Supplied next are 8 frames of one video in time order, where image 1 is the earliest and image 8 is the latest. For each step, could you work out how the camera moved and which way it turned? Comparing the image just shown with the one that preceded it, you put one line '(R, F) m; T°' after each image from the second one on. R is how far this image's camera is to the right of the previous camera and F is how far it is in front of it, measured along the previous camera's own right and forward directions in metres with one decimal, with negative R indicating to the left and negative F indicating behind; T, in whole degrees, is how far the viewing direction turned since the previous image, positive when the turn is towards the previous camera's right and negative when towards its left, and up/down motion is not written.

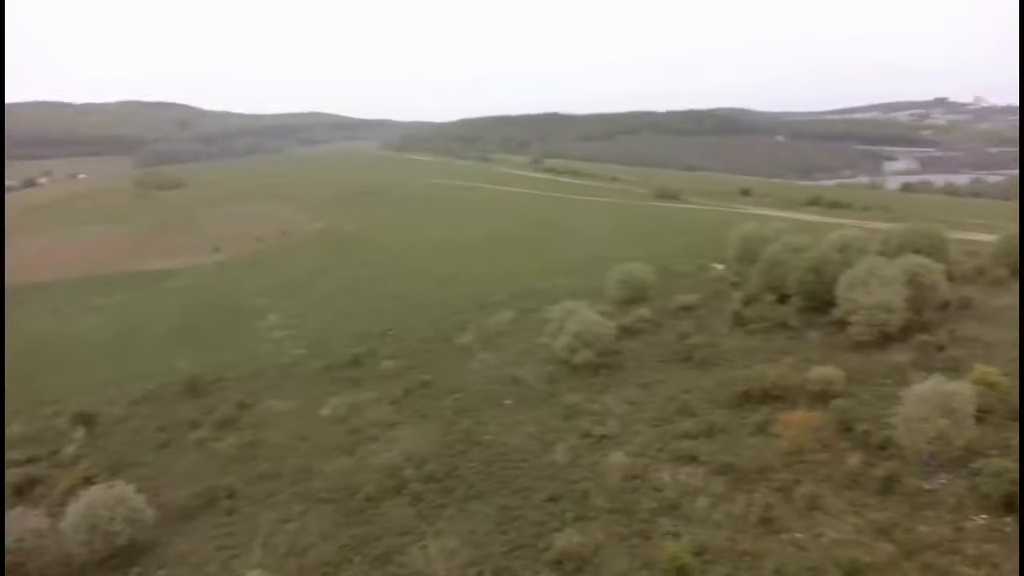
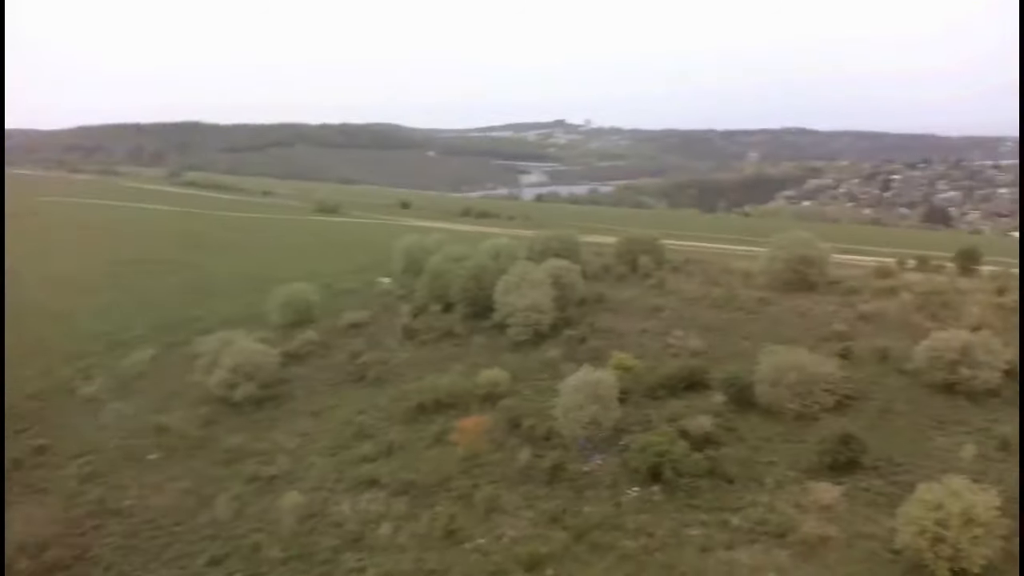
(+0.4, +1.0) m; +26°
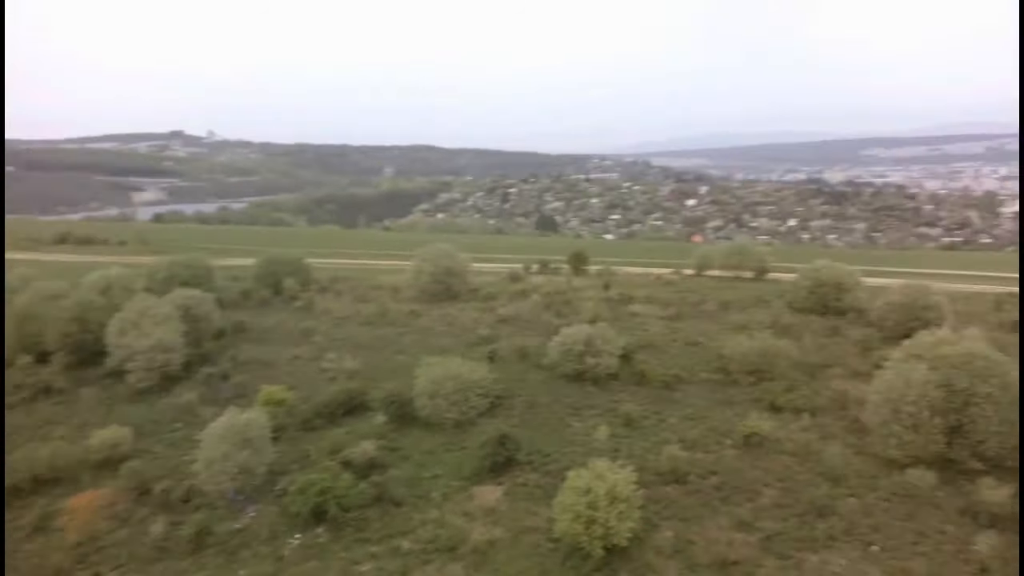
(+0.3, +1.0) m; +28°
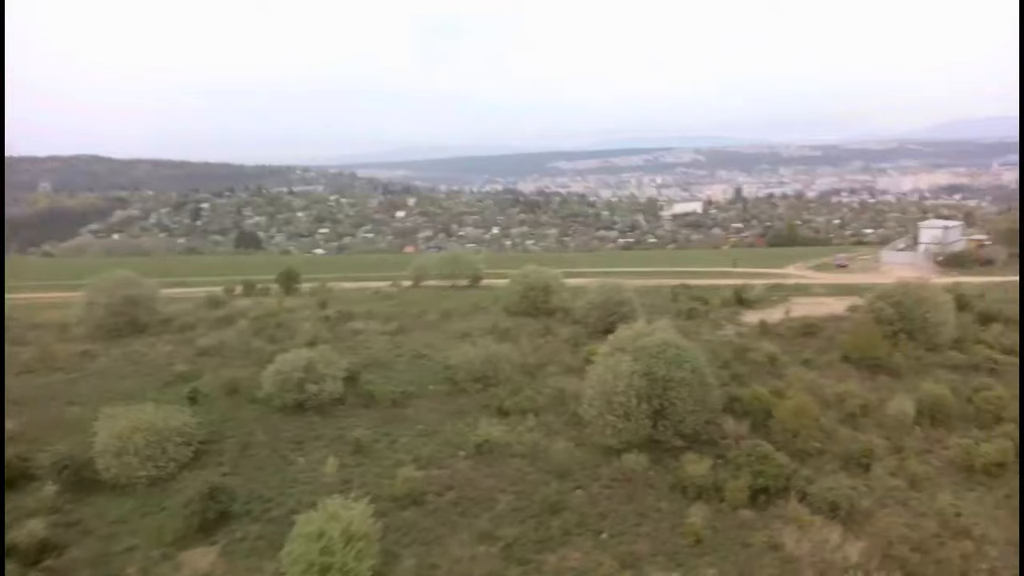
(0.0, +0.9) m; +23°
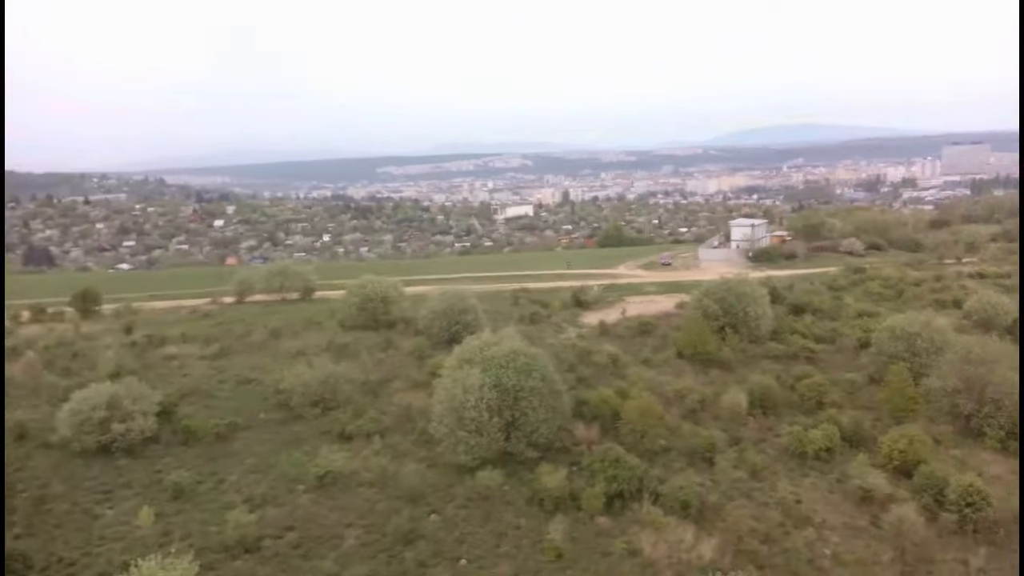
(0.0, +0.7) m; +13°
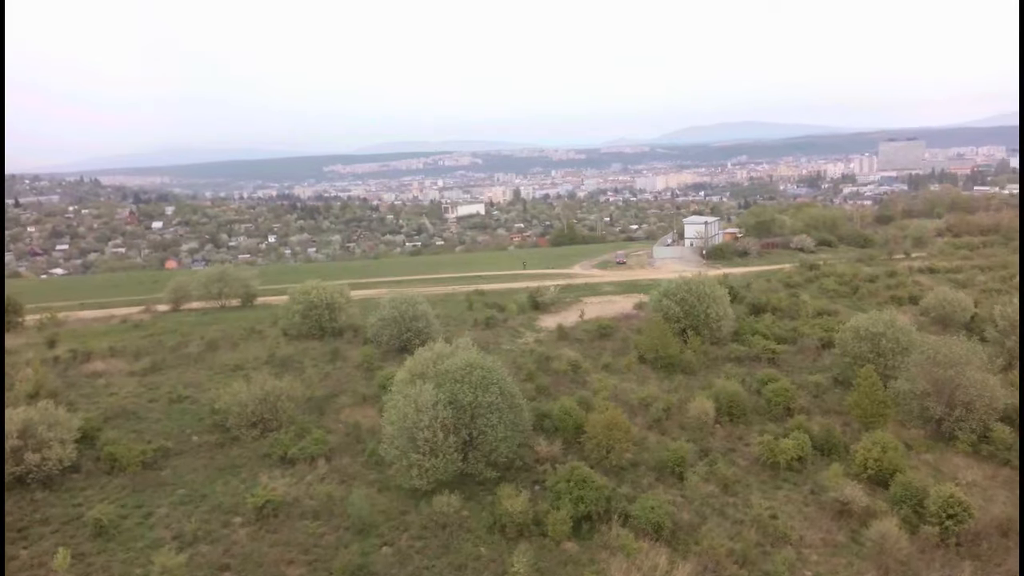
(0.0, +0.9) m; +4°
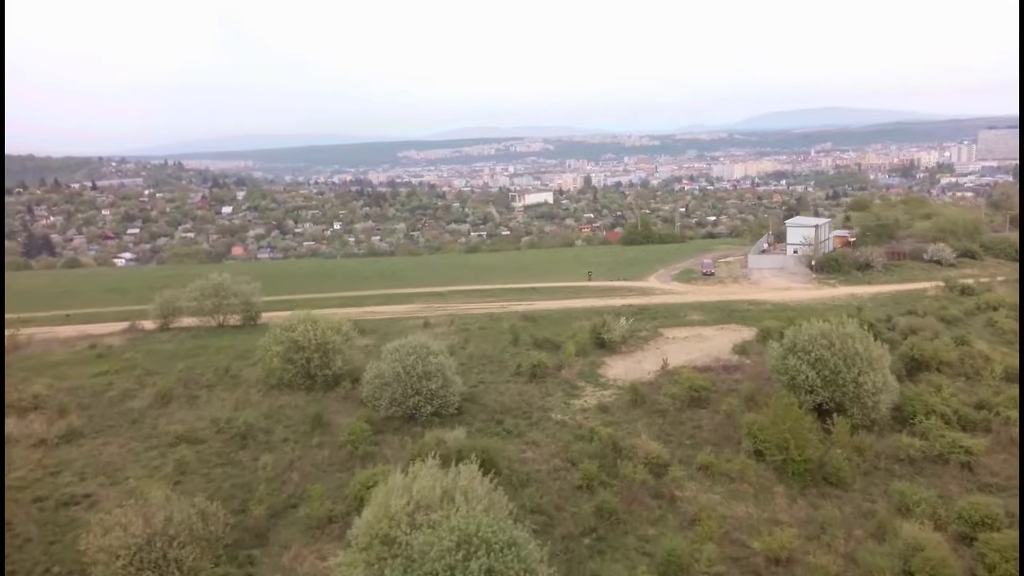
(+0.2, +5.5) m; -6°
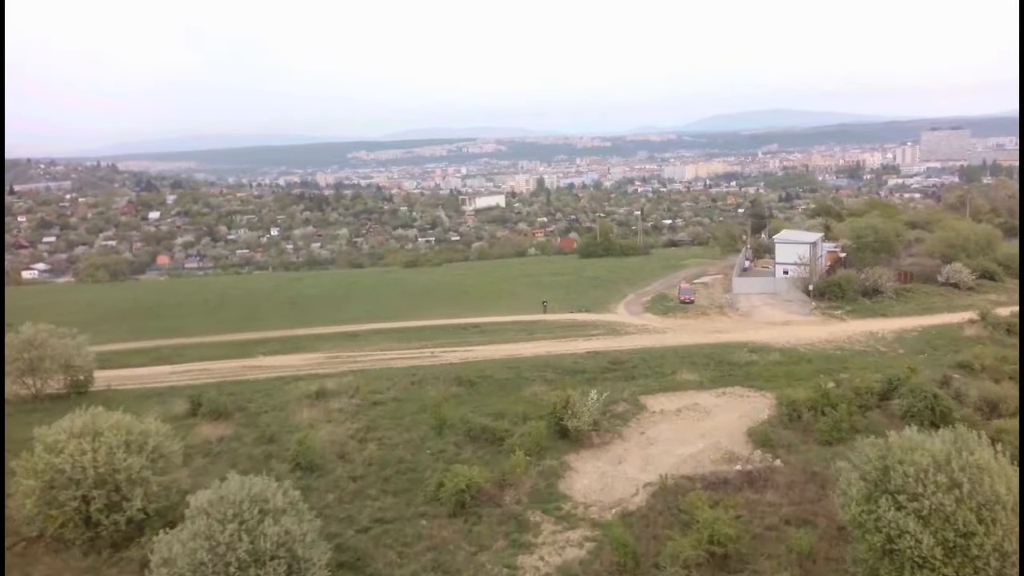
(+0.6, +5.4) m; +4°
